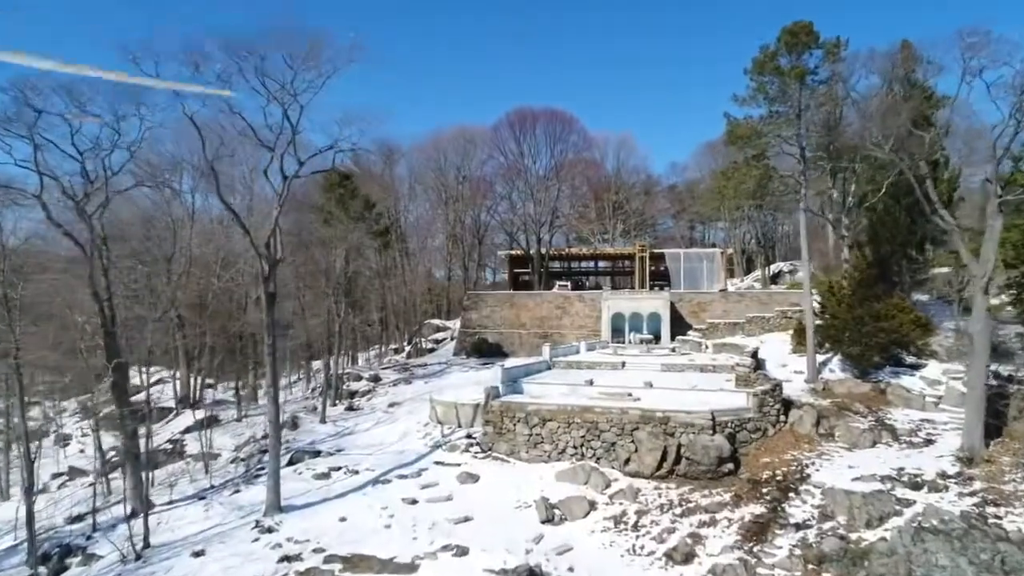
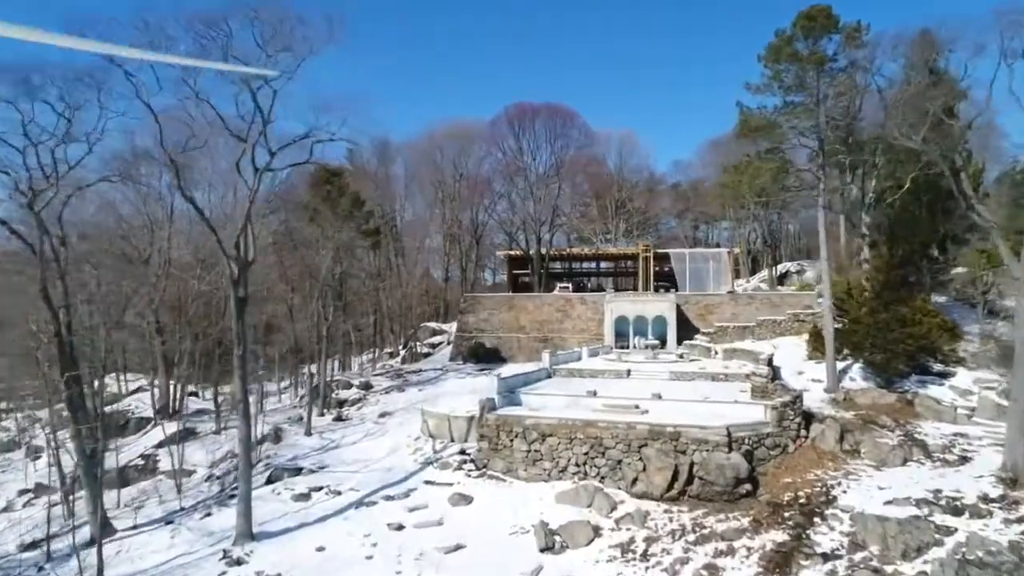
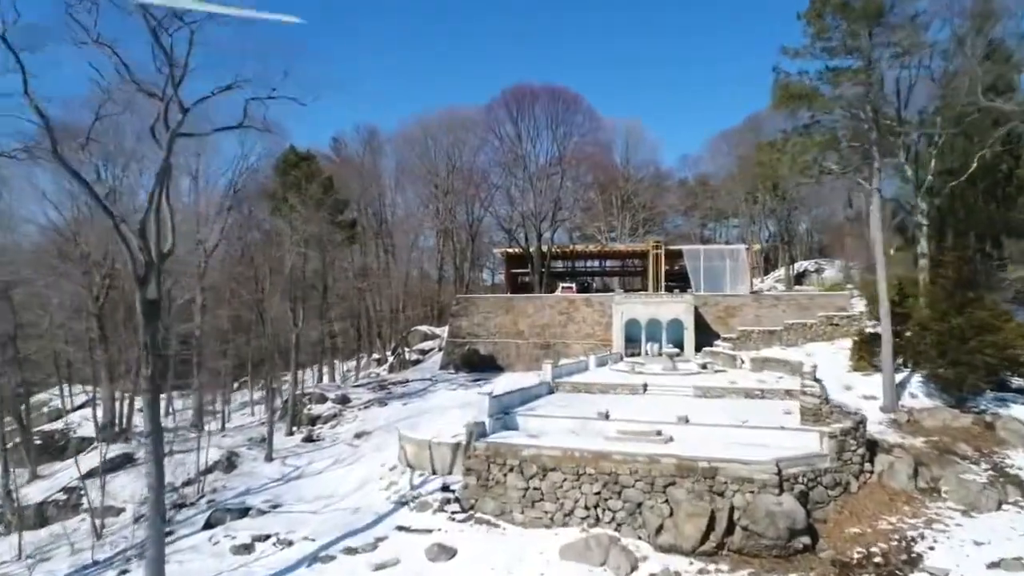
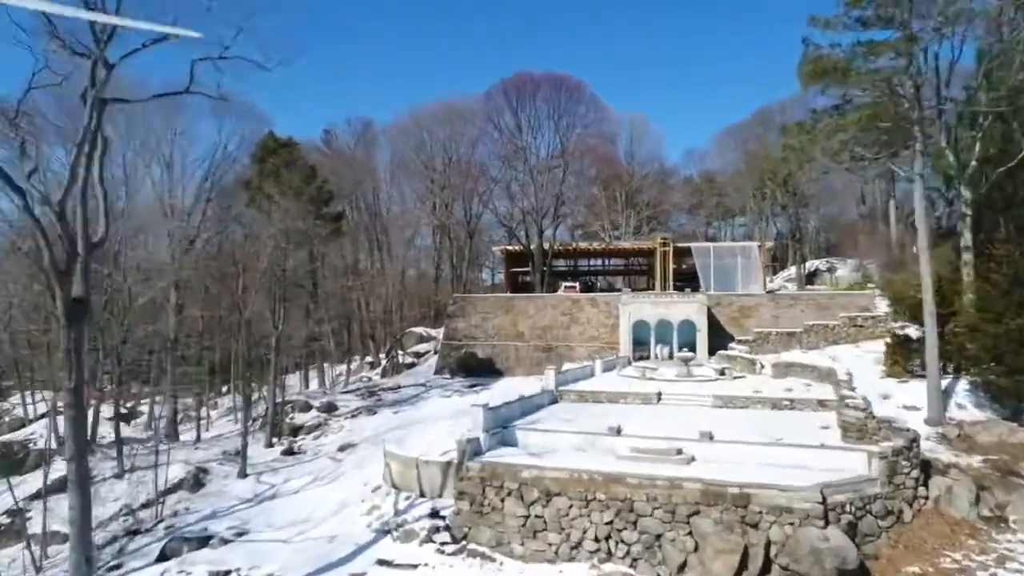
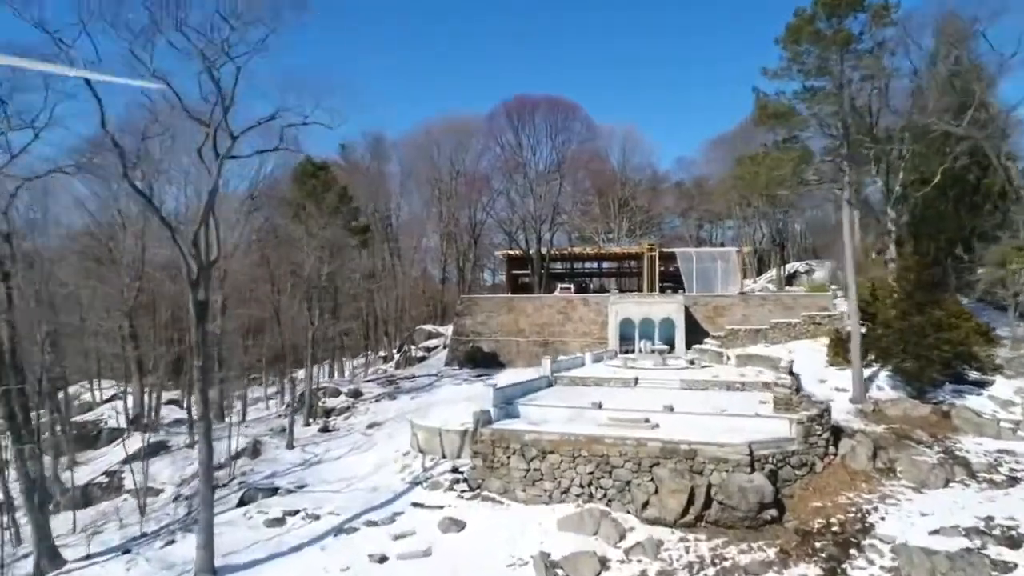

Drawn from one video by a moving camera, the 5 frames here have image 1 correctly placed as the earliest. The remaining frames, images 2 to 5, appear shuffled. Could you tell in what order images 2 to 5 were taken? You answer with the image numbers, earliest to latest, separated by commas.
2, 5, 3, 4
